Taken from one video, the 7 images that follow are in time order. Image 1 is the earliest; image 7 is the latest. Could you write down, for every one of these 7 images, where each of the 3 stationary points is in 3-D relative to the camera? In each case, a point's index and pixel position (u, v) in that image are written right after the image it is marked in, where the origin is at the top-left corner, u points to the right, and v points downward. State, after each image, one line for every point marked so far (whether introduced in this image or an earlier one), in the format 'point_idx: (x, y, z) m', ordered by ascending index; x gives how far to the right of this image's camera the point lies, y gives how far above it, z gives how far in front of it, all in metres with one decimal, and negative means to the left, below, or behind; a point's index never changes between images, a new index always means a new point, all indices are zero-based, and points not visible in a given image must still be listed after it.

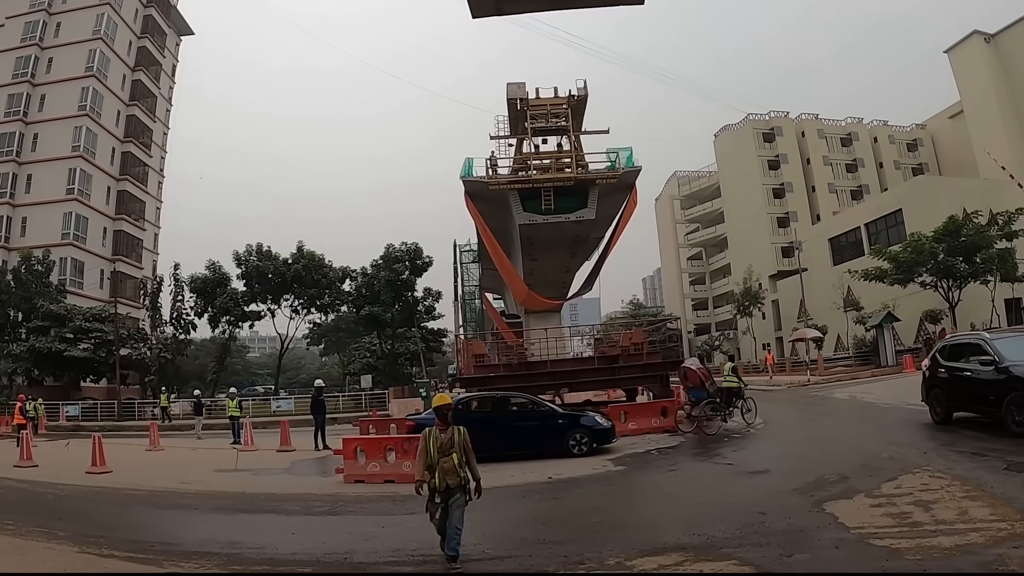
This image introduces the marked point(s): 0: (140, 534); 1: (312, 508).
0: (-5.7, -3.8, +9.3) m
1: (-3.1, -3.5, +9.7) m
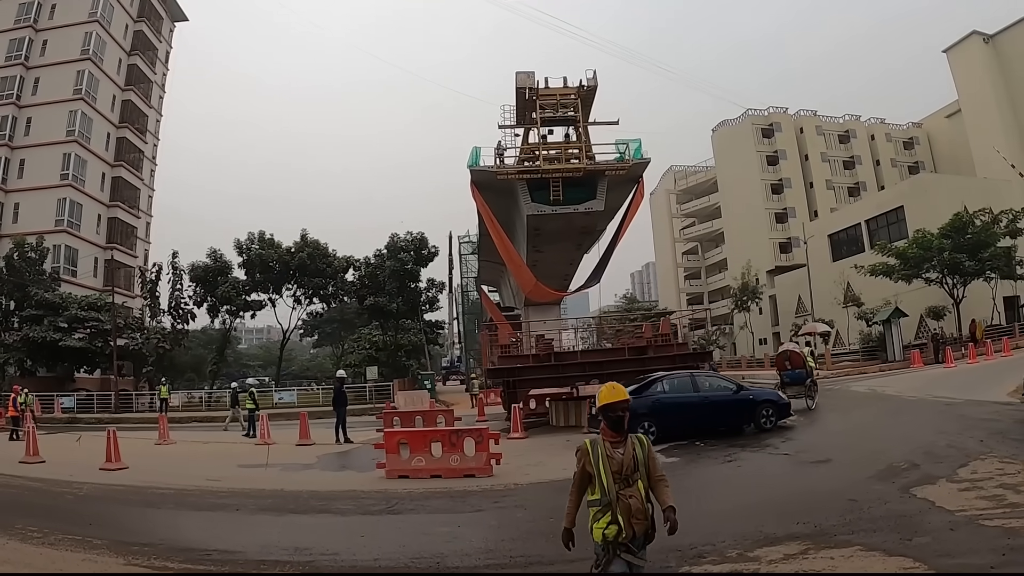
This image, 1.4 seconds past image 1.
0: (-4.7, -3.5, +8.9) m
1: (-2.2, -3.3, +9.4) m
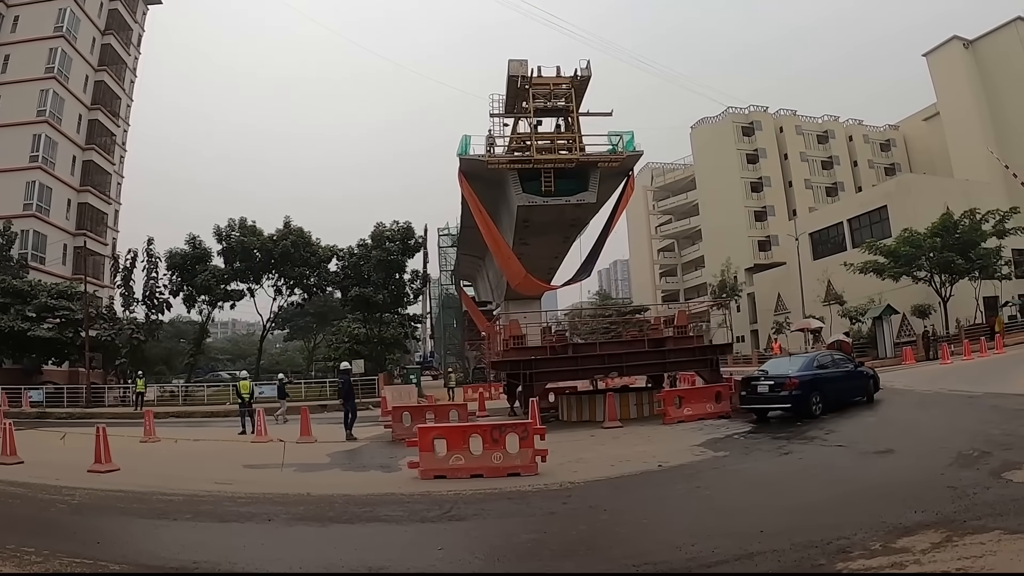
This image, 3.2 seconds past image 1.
0: (-3.7, -3.3, +8.0) m
1: (-1.2, -3.1, +8.7) m
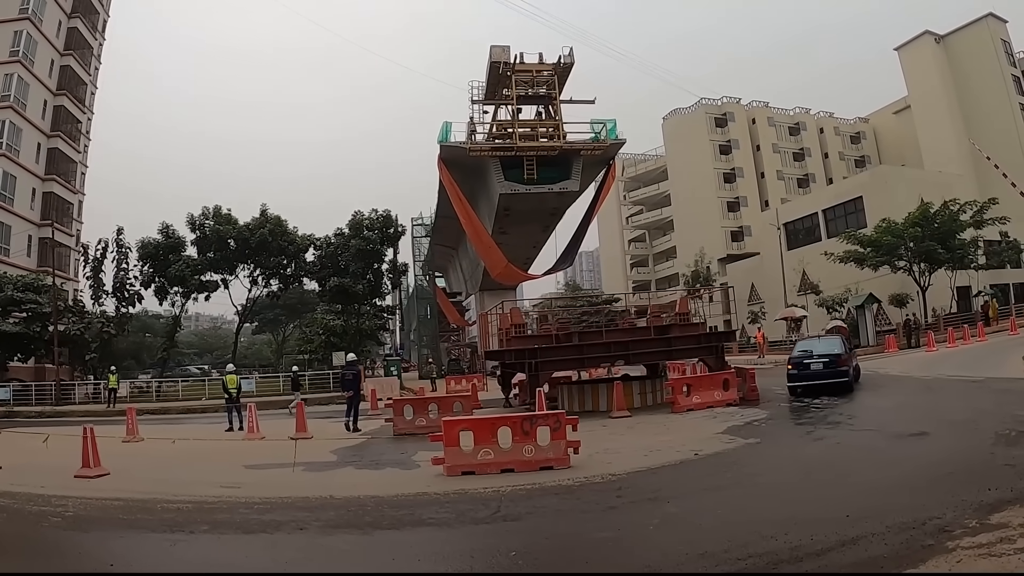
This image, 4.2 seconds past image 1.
0: (-3.0, -3.1, +7.4) m
1: (-0.5, -2.9, +8.2) m
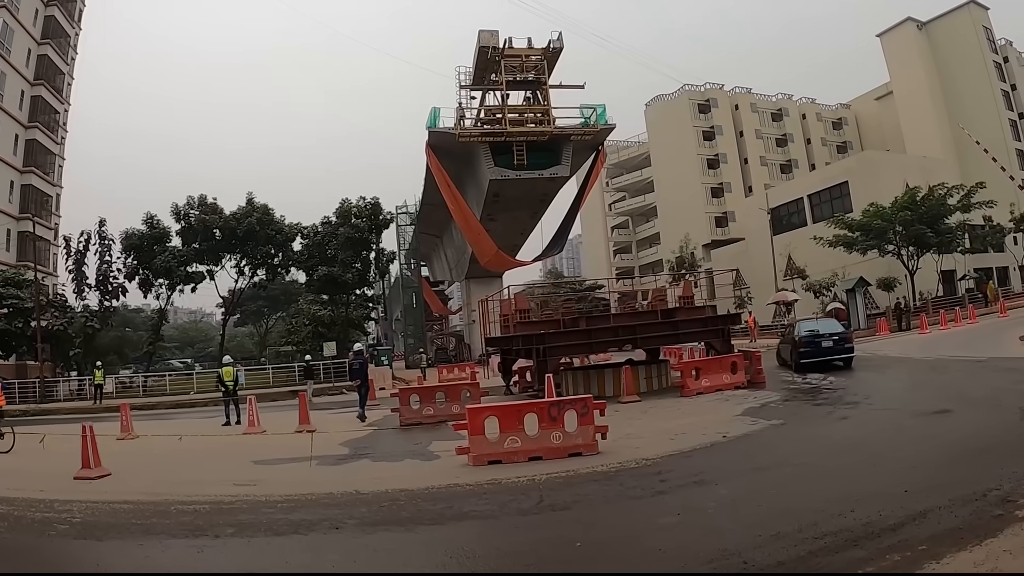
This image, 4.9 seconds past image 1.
0: (-2.4, -3.0, +7.1) m
1: (0.0, -2.7, +8.0) m
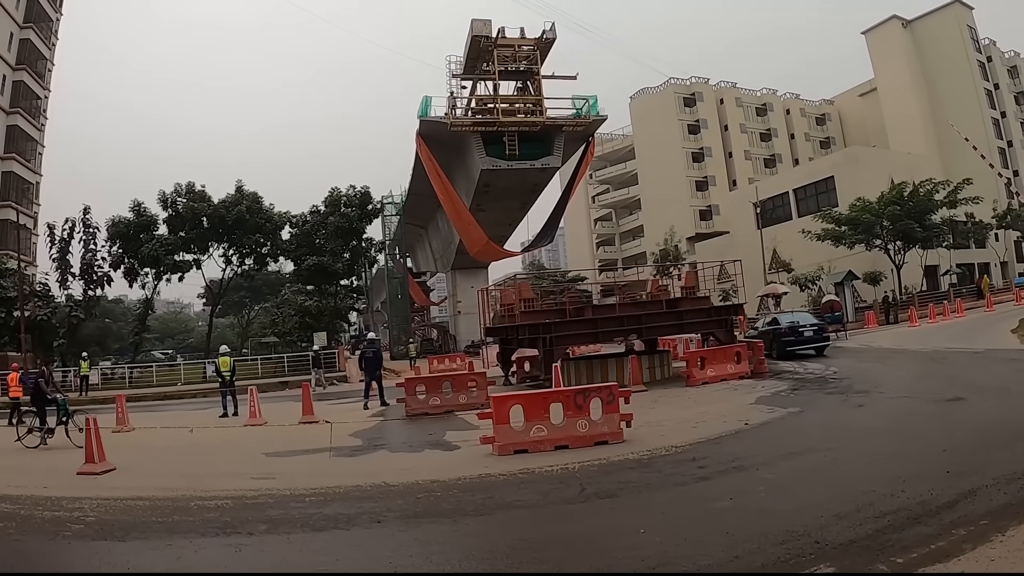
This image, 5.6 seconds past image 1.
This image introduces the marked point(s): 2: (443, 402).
0: (-1.8, -2.8, +6.9) m
1: (+0.5, -2.5, +7.9) m
2: (-1.8, -2.9, +16.4) m
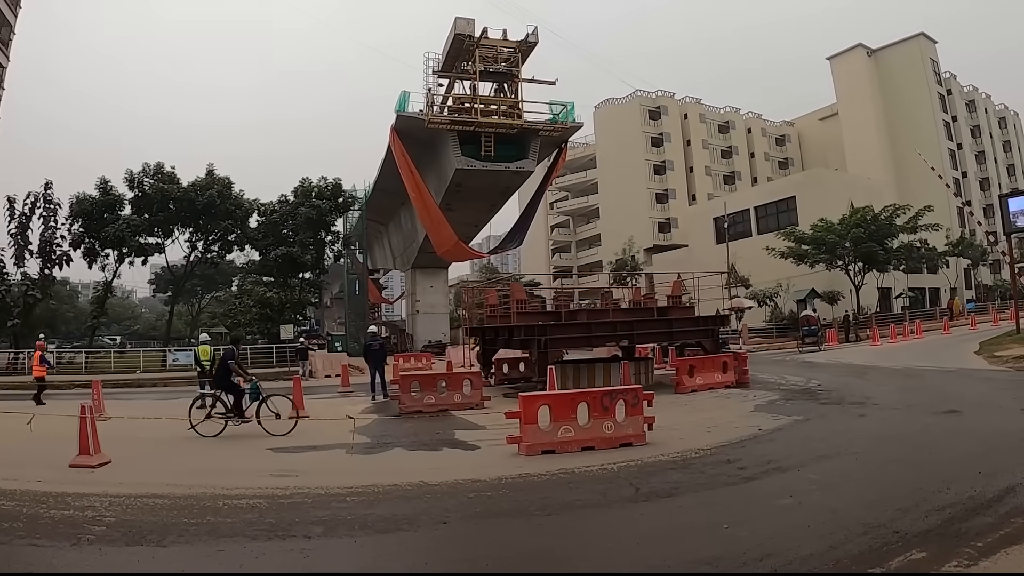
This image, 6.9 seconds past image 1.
0: (-1.0, -2.7, +6.8) m
1: (+1.2, -2.6, +8.0) m
2: (-1.9, -2.9, +16.2) m
